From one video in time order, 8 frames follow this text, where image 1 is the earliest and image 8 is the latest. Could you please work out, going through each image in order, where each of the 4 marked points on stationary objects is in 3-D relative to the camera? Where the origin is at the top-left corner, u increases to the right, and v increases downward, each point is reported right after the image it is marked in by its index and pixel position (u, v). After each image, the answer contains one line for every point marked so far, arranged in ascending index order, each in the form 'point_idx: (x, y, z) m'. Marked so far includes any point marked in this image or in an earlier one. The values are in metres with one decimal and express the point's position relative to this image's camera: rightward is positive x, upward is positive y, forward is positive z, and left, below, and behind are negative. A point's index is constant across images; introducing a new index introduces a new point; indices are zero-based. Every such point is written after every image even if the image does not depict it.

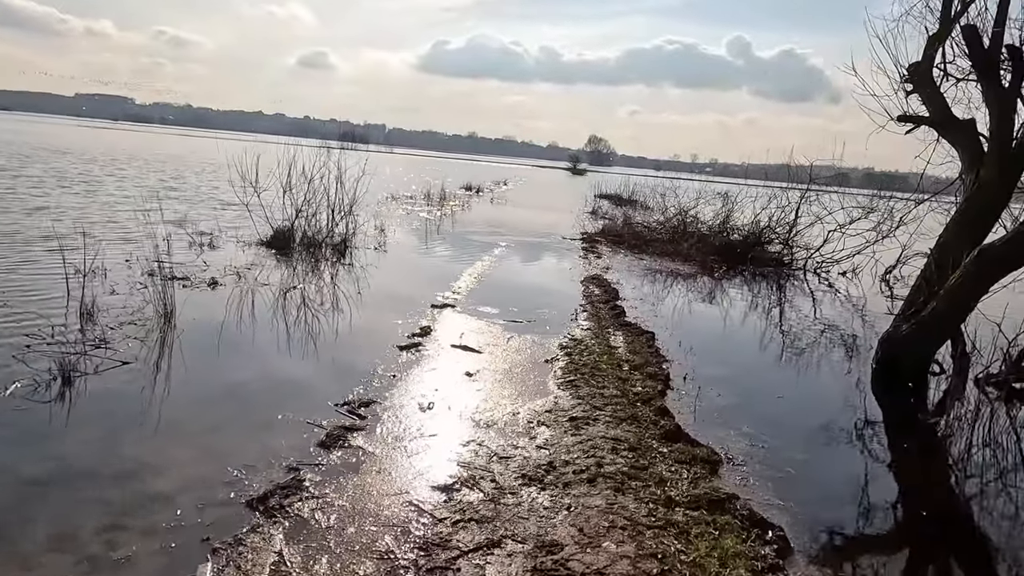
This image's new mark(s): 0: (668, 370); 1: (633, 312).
0: (+1.8, -1.0, +7.5) m
1: (+2.1, -0.4, +11.0) m
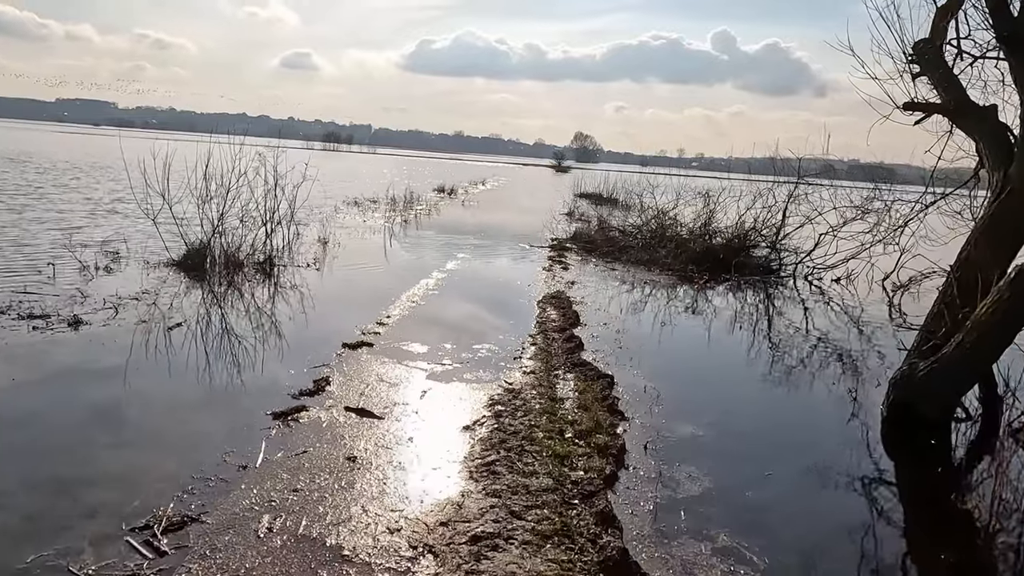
0: (+1.0, -1.4, +5.8) m
1: (+1.2, -0.8, +9.3) m
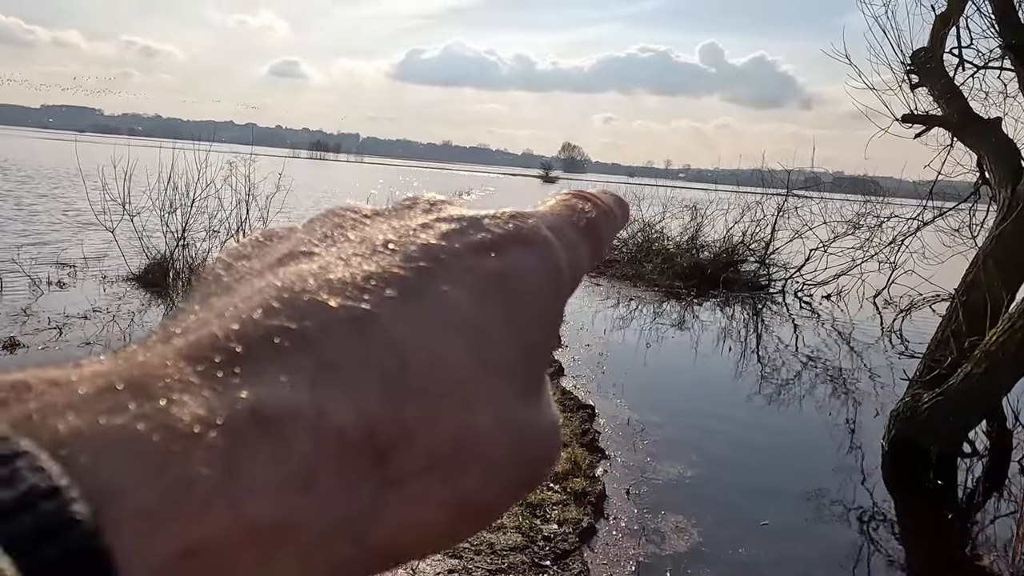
0: (+0.8, -1.6, +5.2) m
1: (+0.9, -1.0, +8.7) m
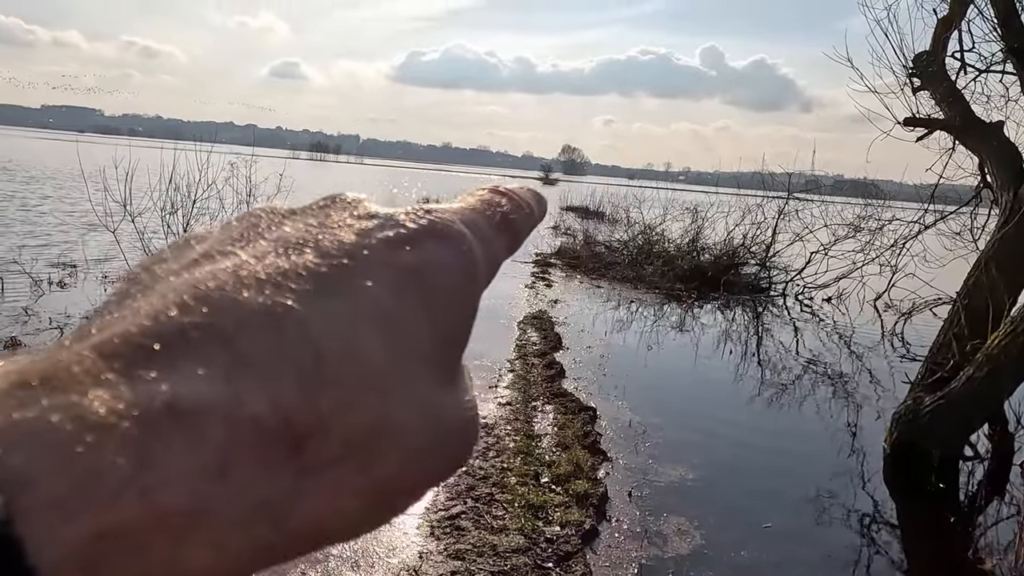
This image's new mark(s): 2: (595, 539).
0: (+0.8, -1.6, +5.2) m
1: (+0.9, -1.1, +8.7) m
2: (+0.6, -1.8, +4.4) m
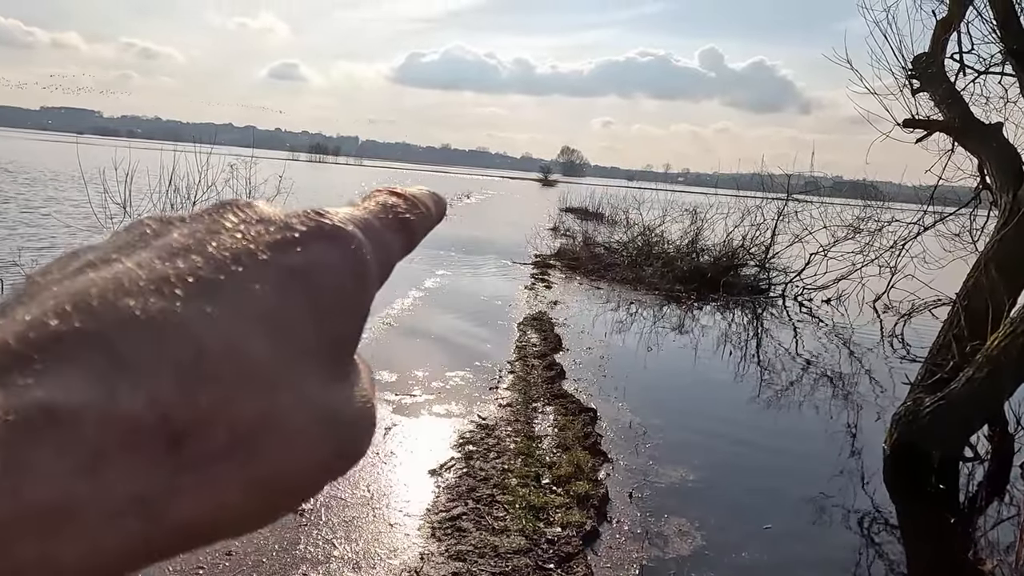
0: (+0.8, -1.6, +5.2) m
1: (+0.9, -1.1, +8.7) m
2: (+0.6, -1.8, +4.4) m
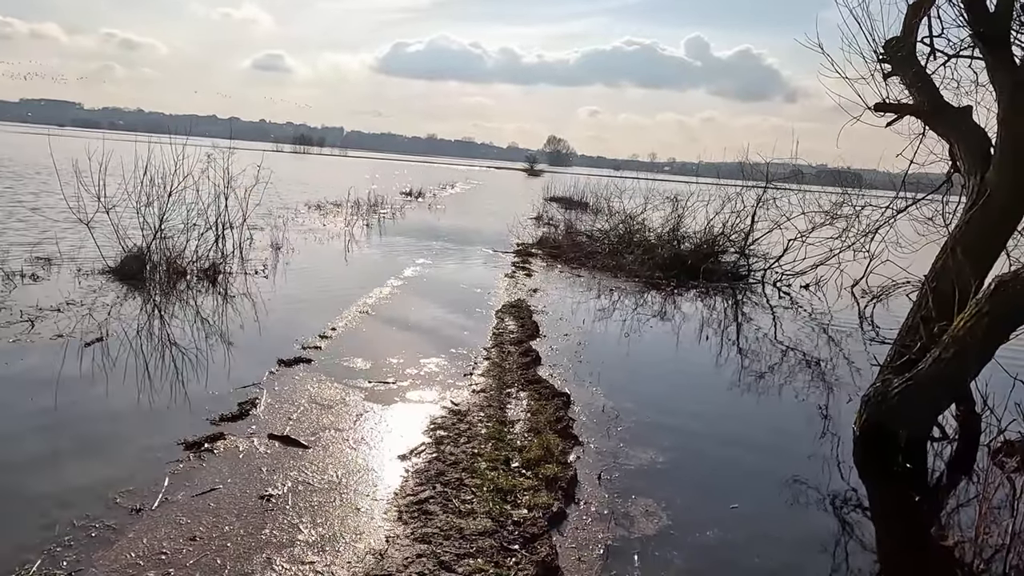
0: (+0.5, -1.5, +5.3) m
1: (+0.6, -0.9, +8.8) m
2: (+0.4, -1.6, +4.4) m
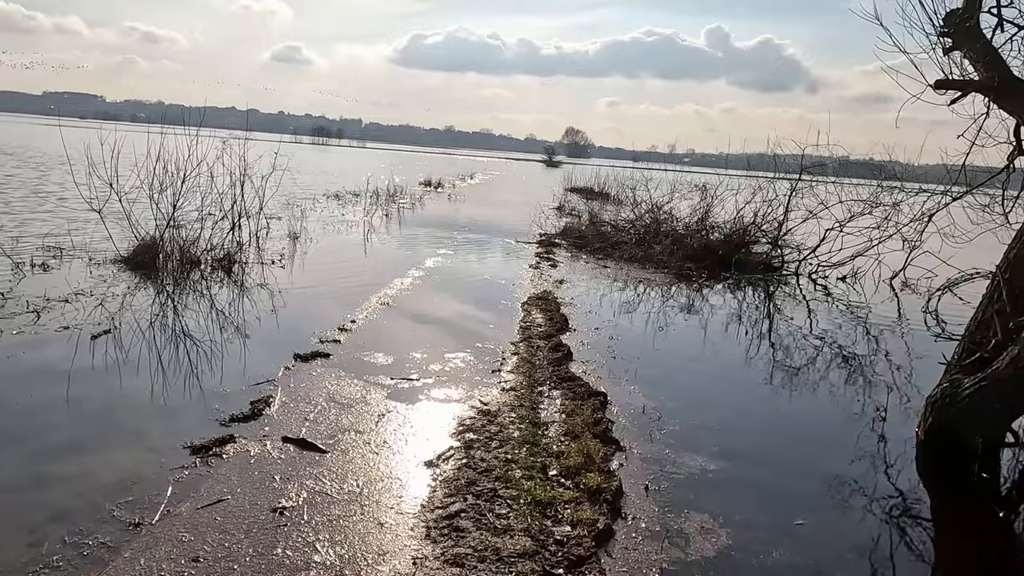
0: (+0.8, -1.4, +4.8) m
1: (+0.9, -0.8, +8.2) m
2: (+0.6, -1.6, +4.0) m
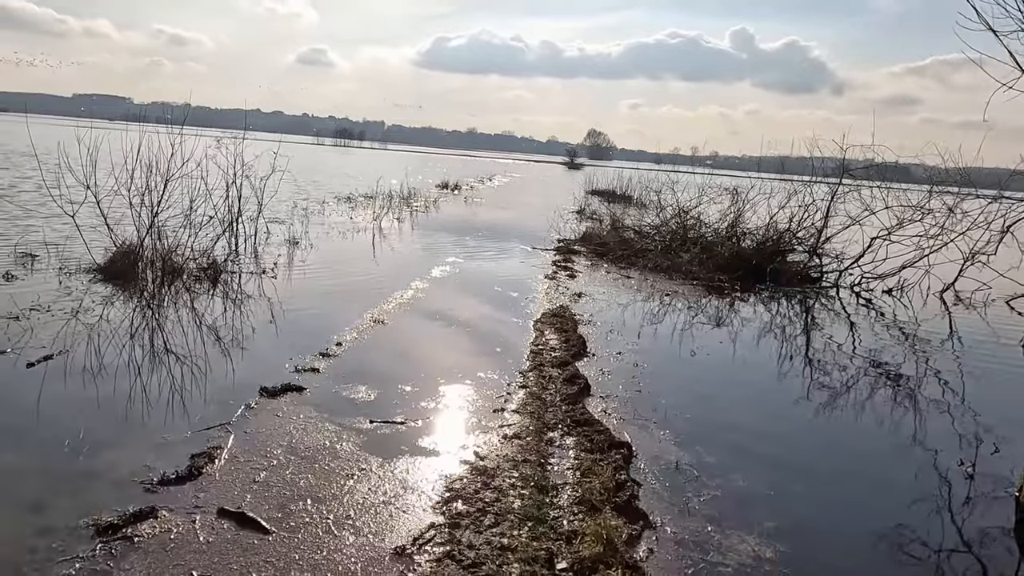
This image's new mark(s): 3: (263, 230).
0: (+0.8, -1.6, +3.6) m
1: (+1.0, -1.0, +7.1) m
2: (+0.6, -1.8, +2.8) m
3: (-5.9, +1.4, +14.8) m
